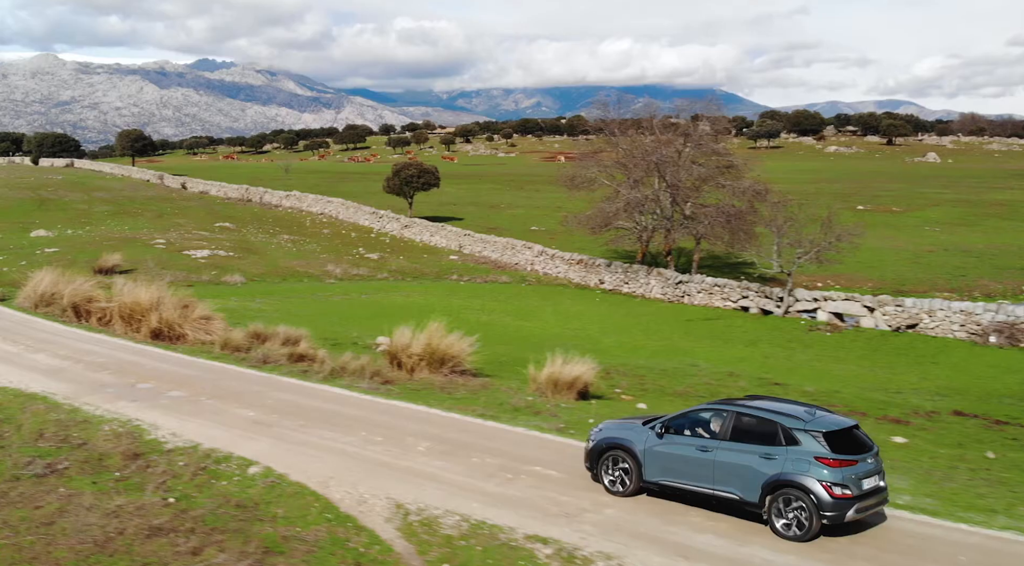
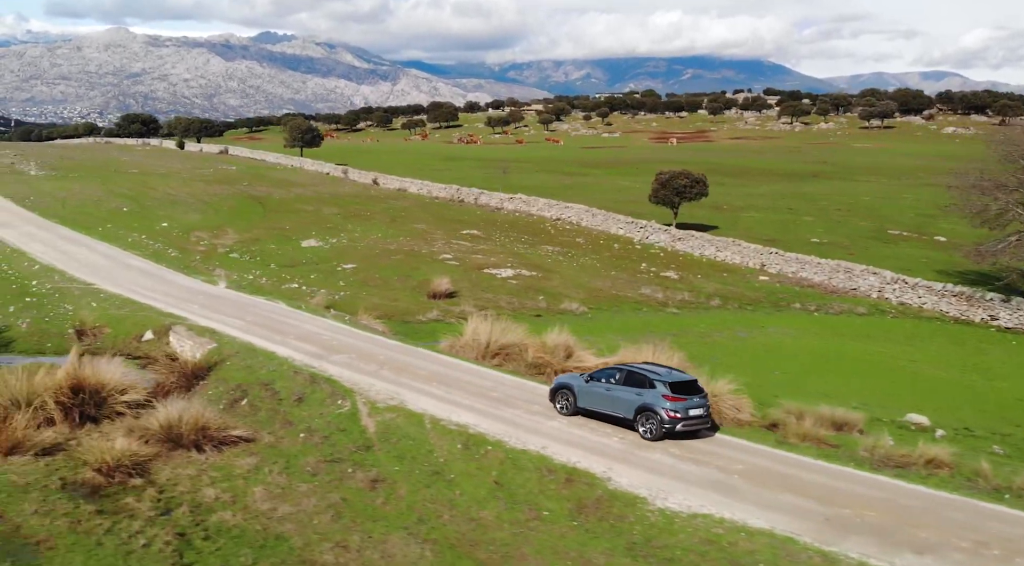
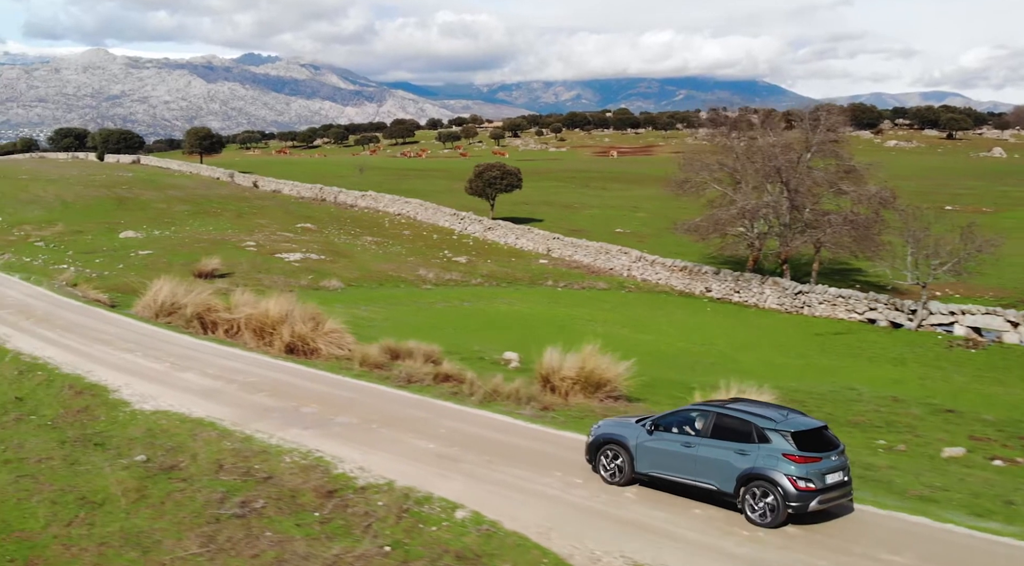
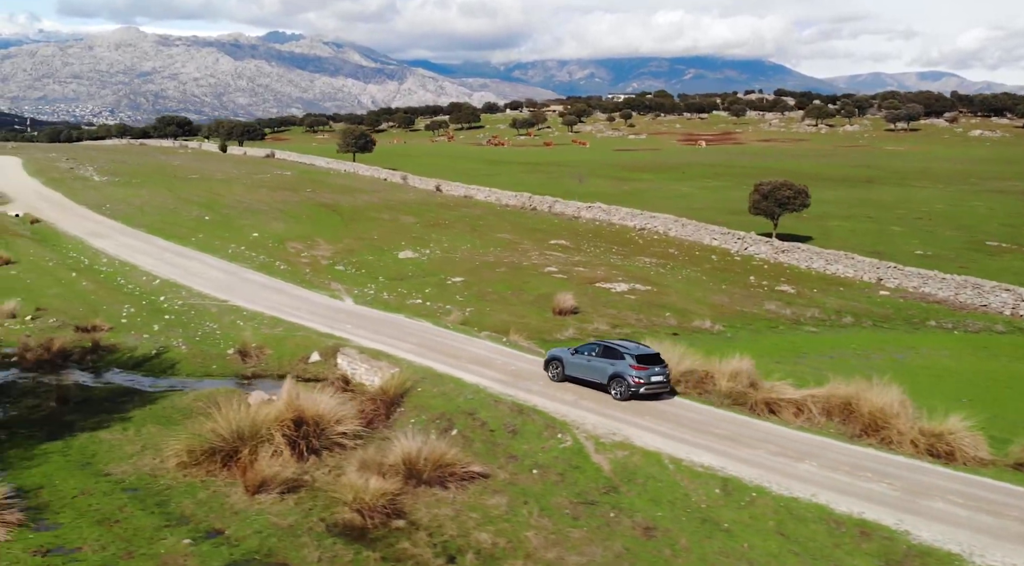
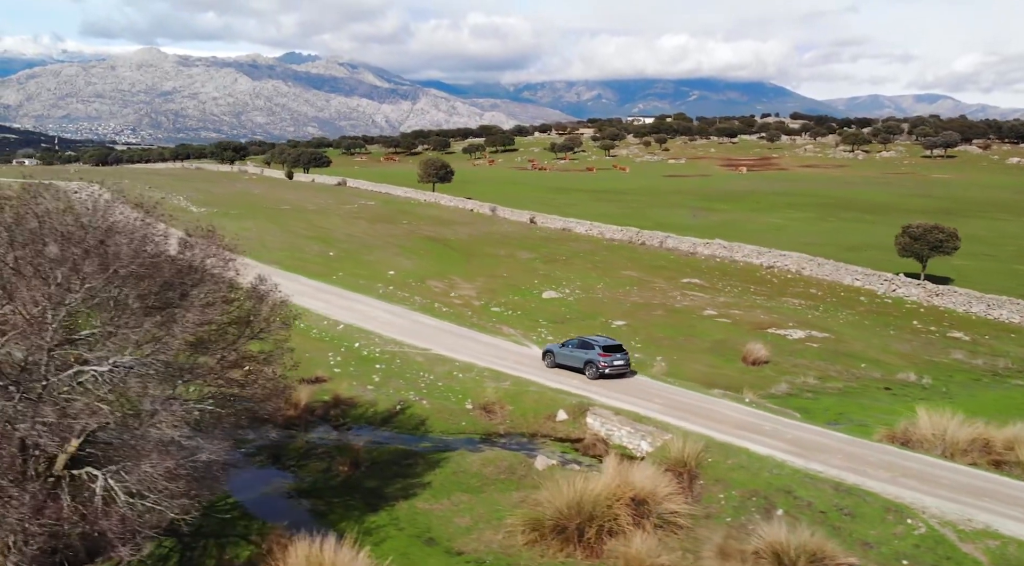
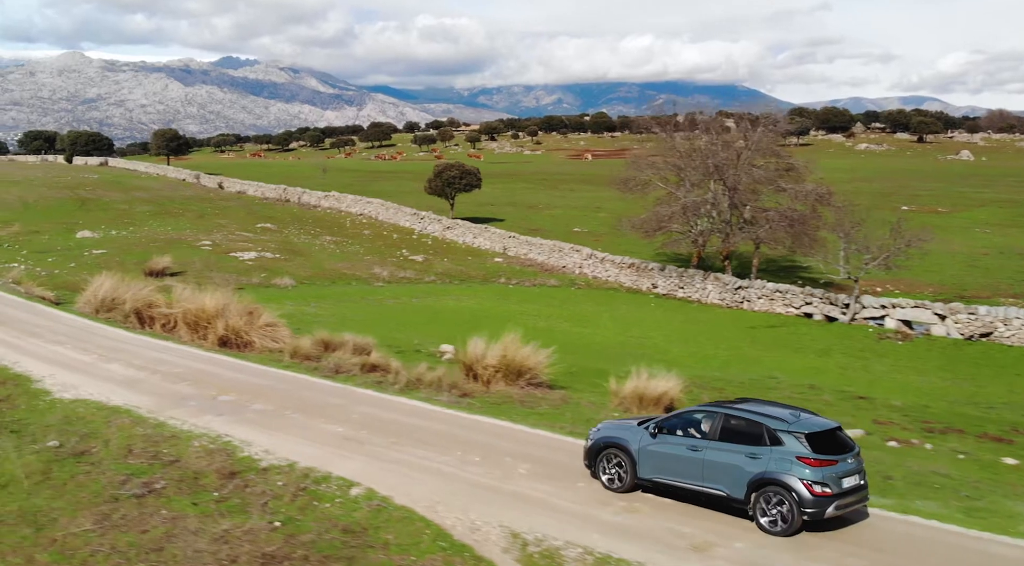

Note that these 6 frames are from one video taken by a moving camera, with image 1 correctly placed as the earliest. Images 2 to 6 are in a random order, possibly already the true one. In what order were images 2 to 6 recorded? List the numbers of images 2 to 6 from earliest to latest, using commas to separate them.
6, 3, 2, 4, 5
